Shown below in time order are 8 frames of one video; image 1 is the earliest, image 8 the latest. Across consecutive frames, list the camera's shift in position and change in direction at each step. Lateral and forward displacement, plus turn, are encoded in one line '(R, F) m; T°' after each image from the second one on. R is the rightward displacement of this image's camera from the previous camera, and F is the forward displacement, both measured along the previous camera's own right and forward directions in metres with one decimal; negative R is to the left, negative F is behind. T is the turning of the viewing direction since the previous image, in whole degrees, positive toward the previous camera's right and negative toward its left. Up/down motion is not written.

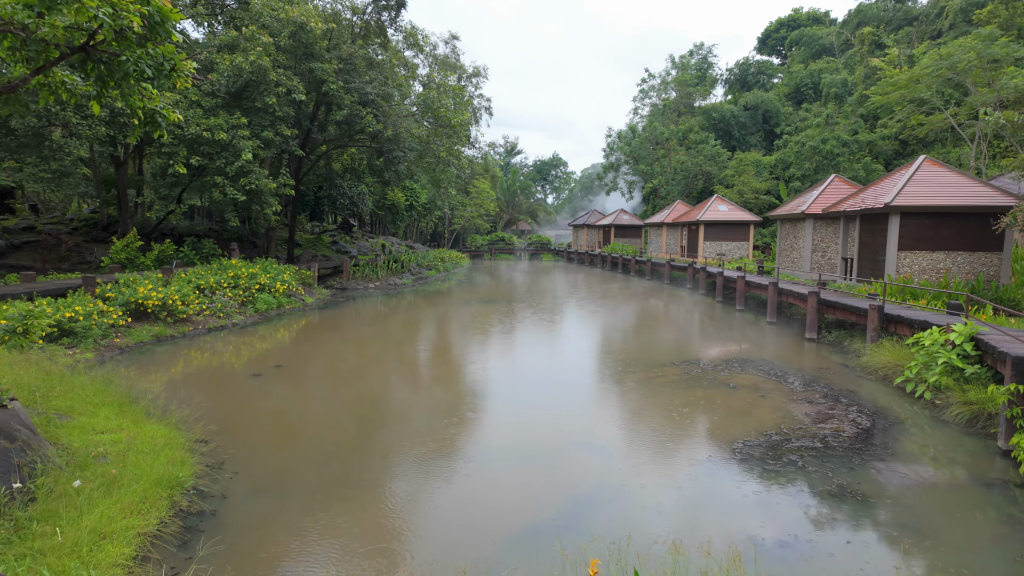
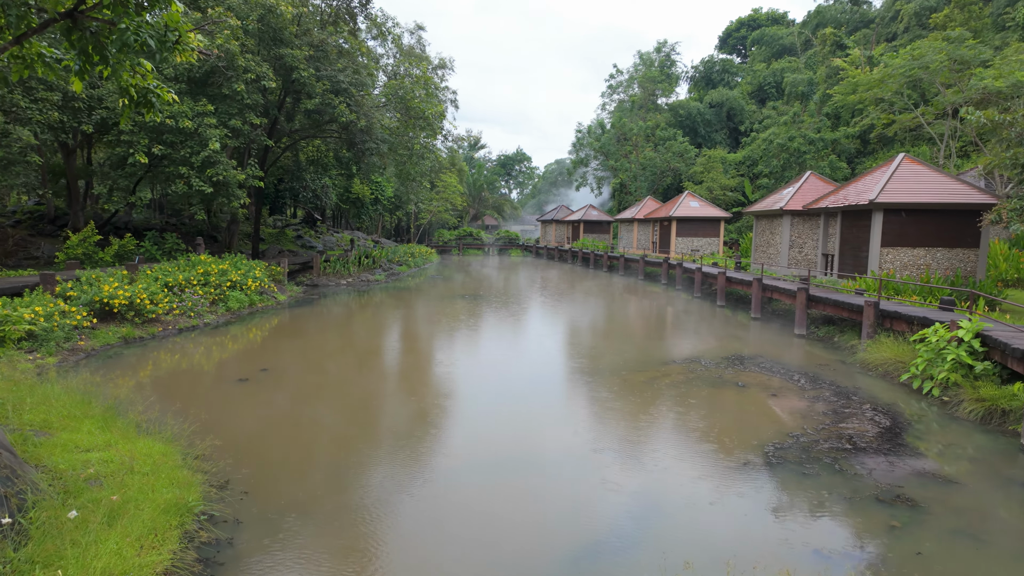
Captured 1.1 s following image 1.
(-0.6, +0.4) m; +4°
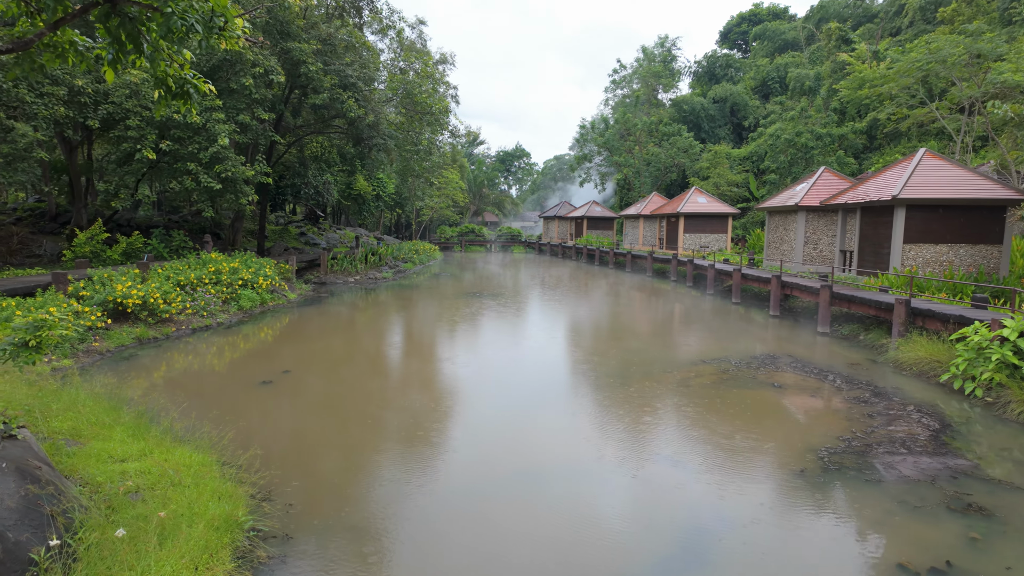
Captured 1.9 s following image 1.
(-0.5, +0.2) m; 0°
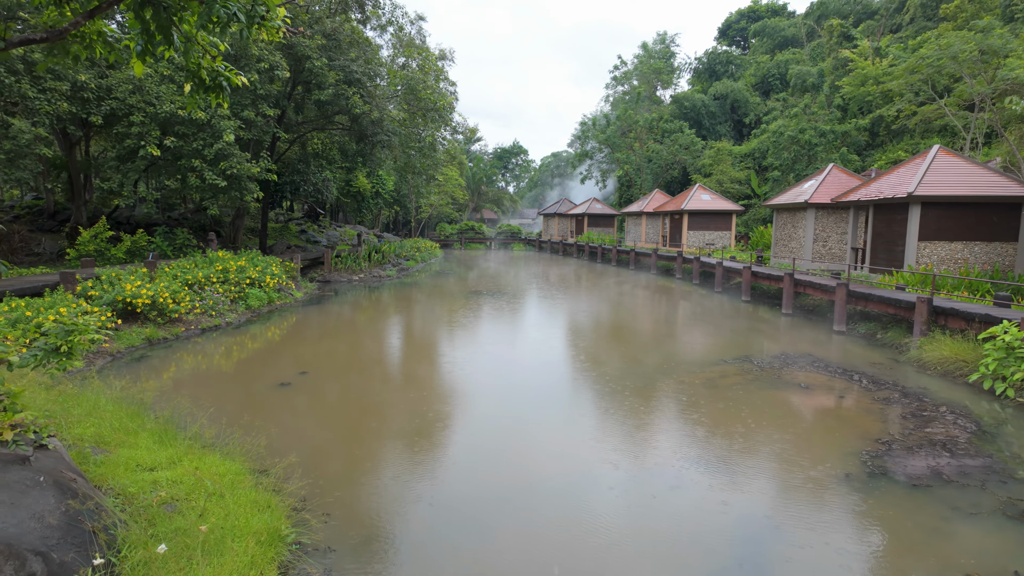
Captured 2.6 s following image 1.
(-0.4, +0.2) m; 0°
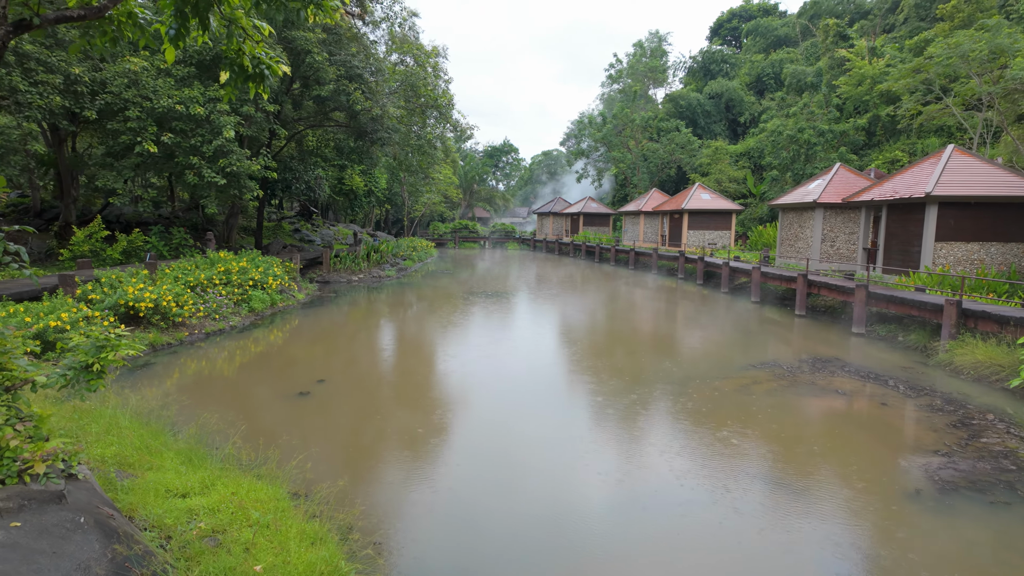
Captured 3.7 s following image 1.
(-0.5, +0.3) m; +1°
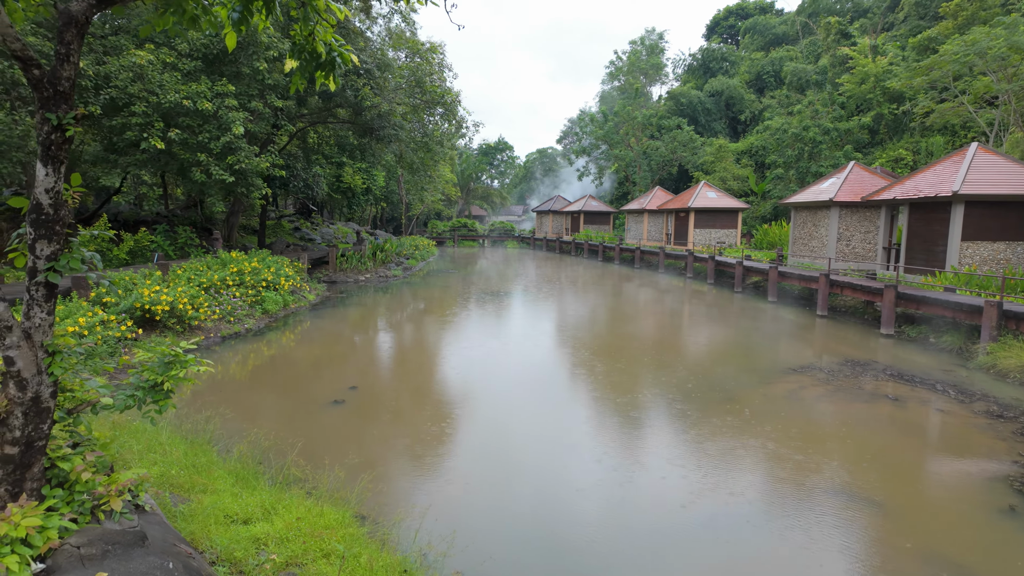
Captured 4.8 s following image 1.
(-0.6, +0.3) m; +1°
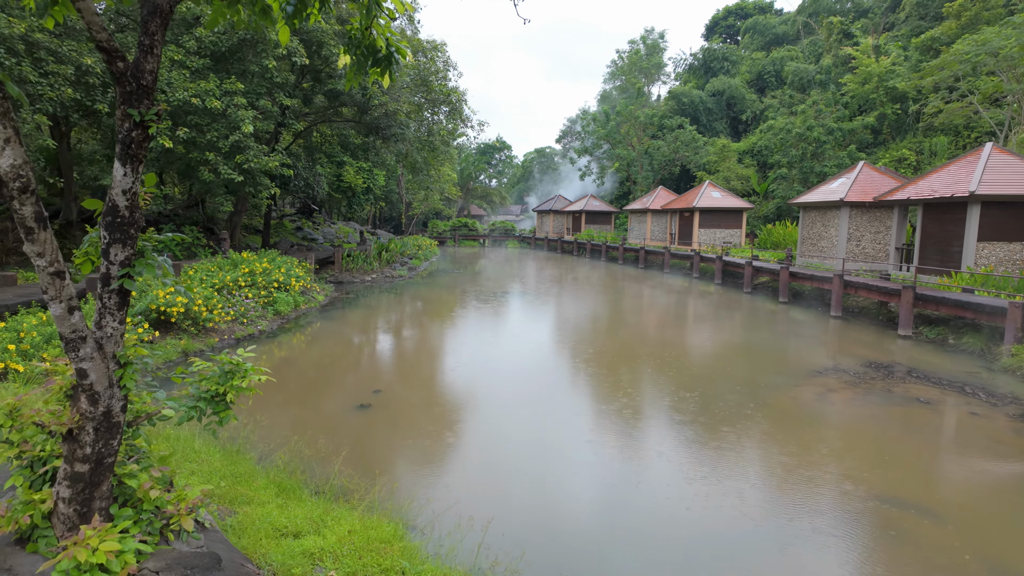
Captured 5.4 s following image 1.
(-0.4, +0.1) m; 0°
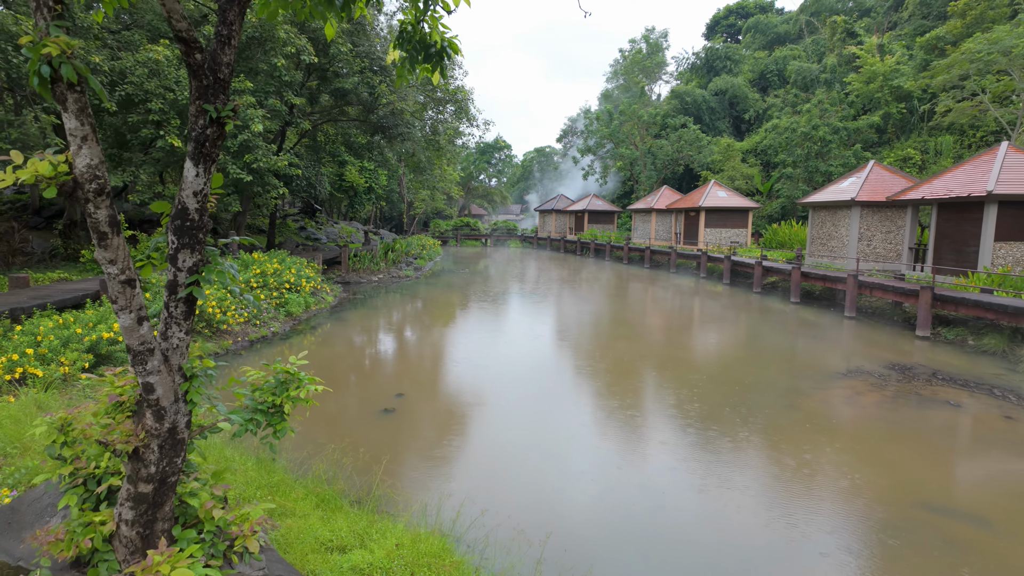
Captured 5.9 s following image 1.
(-0.3, +0.1) m; 0°
